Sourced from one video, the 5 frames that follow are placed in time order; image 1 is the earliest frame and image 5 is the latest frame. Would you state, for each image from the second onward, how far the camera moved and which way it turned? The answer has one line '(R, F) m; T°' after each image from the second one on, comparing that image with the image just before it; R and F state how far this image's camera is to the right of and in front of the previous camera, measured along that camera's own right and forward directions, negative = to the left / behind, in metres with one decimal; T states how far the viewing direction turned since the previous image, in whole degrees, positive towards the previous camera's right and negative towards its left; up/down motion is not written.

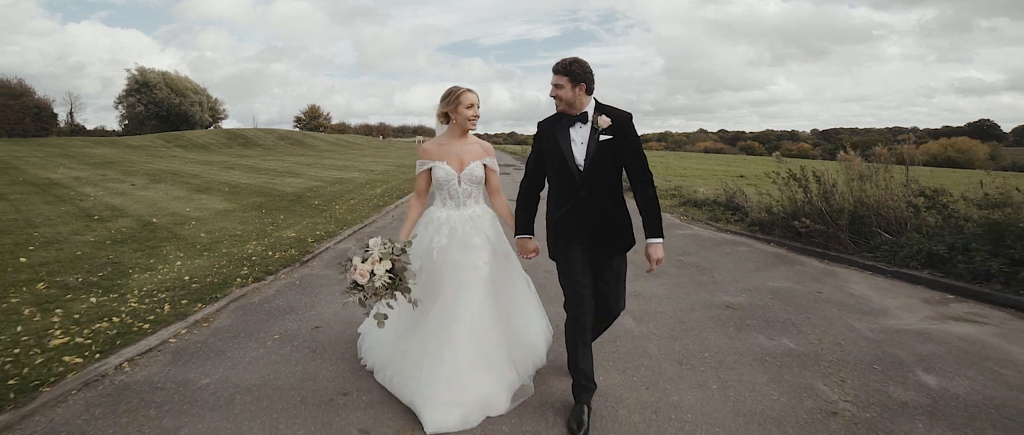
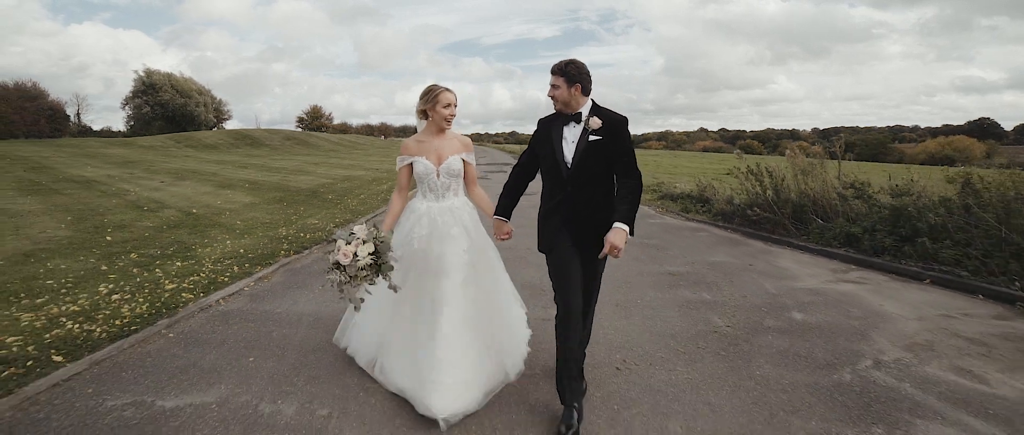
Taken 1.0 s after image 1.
(+0.2, -1.7) m; 0°
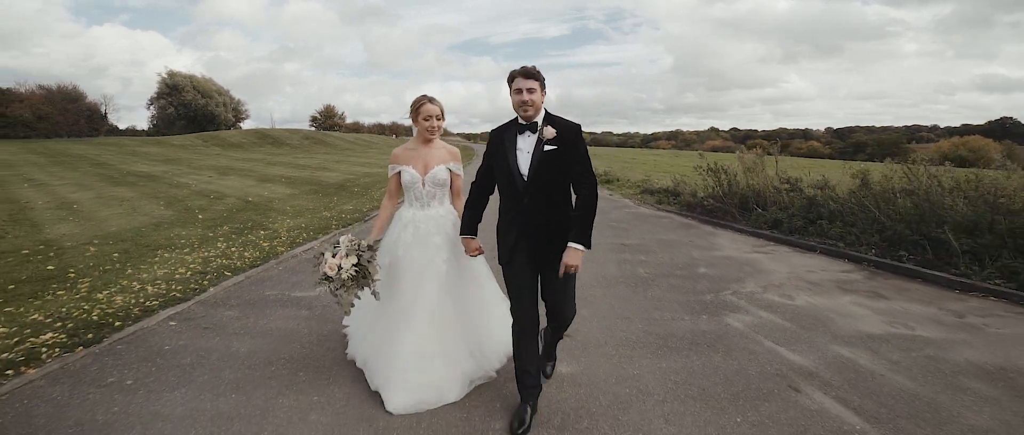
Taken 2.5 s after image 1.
(+0.4, -2.5) m; -1°
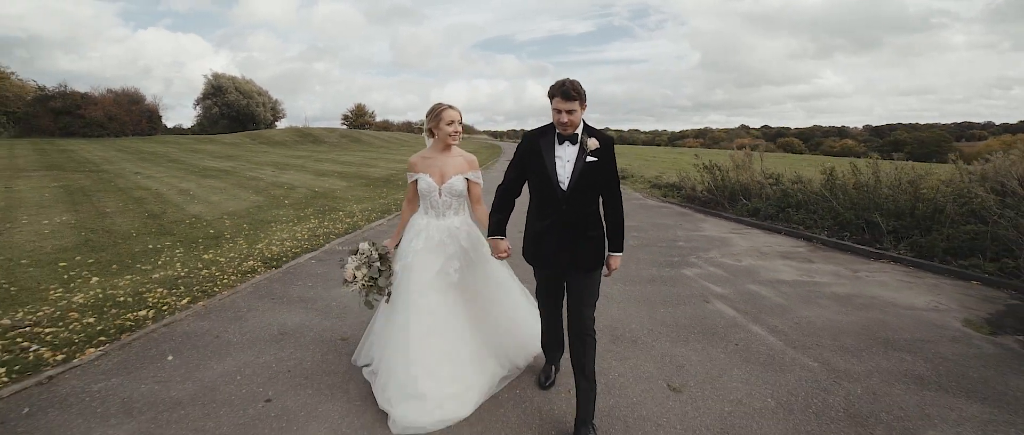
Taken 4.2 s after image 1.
(+0.1, -2.5) m; -3°
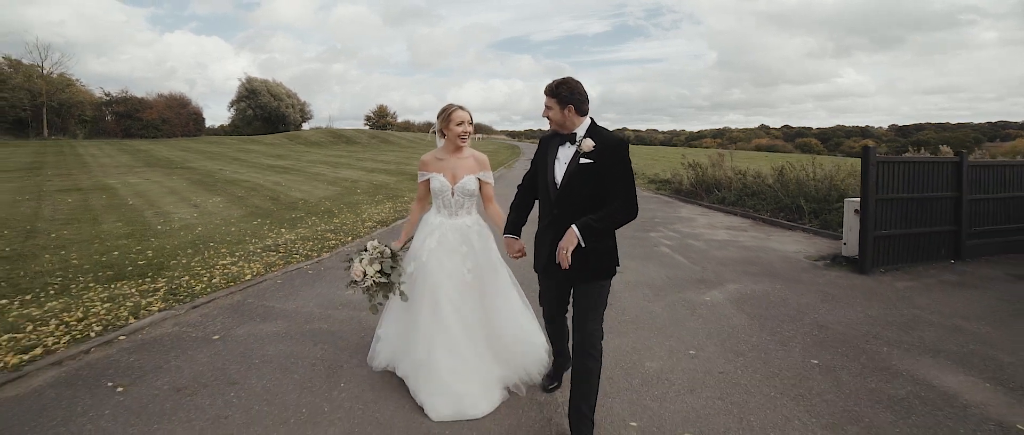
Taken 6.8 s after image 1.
(-0.2, -3.8) m; -2°
